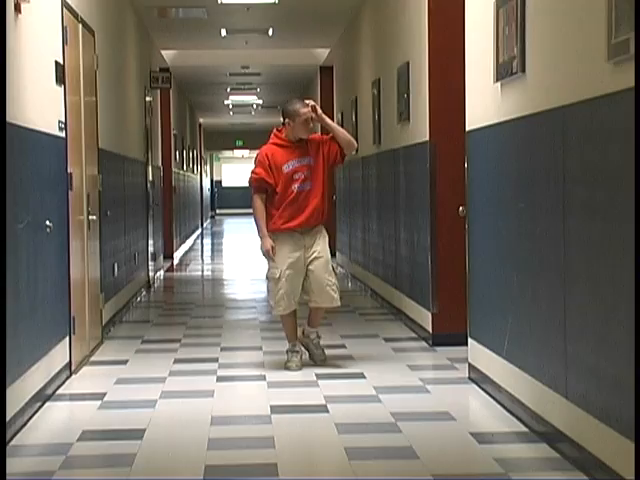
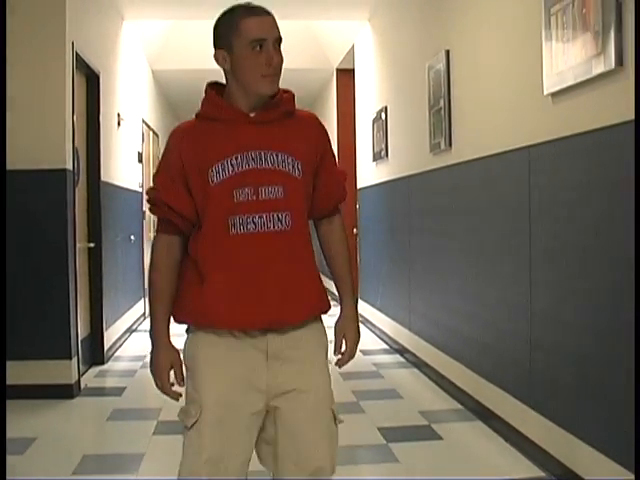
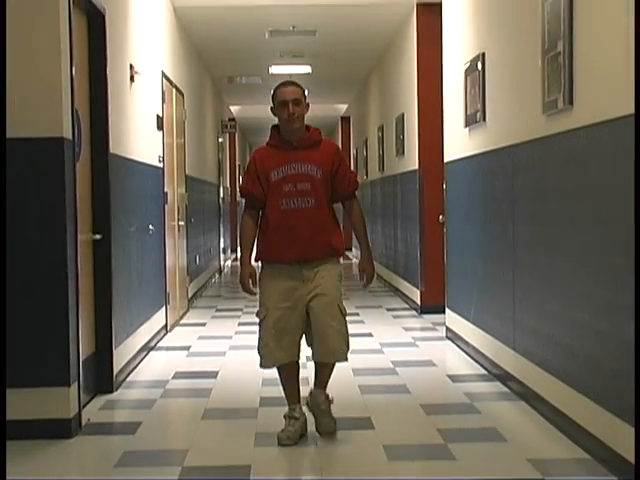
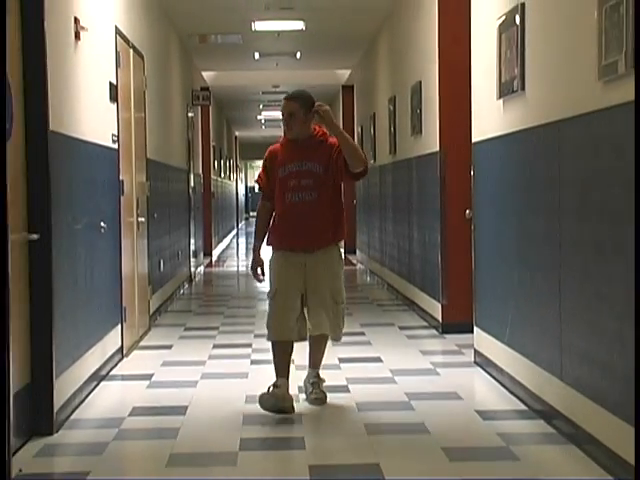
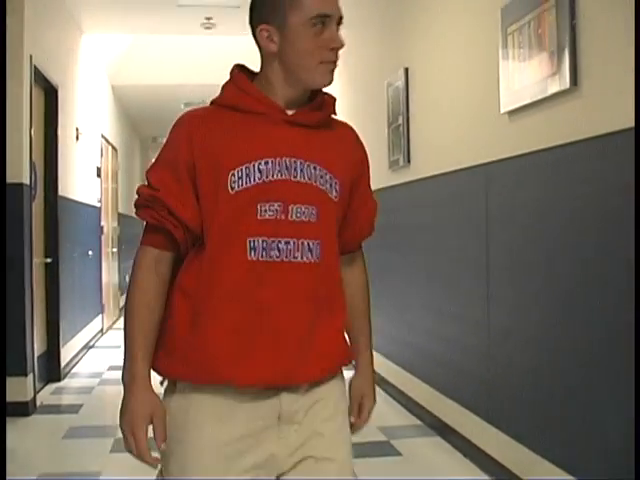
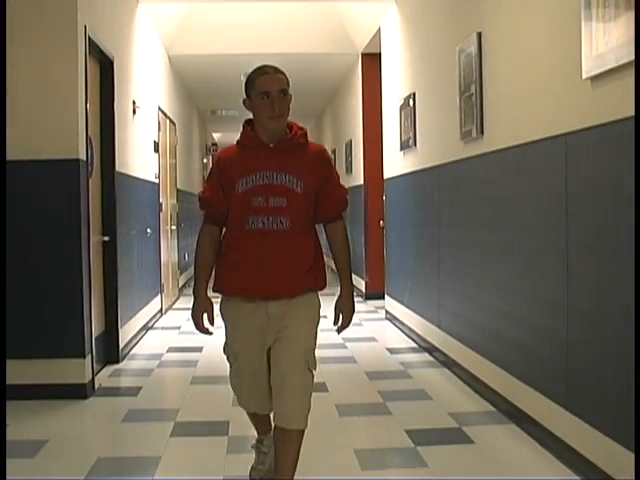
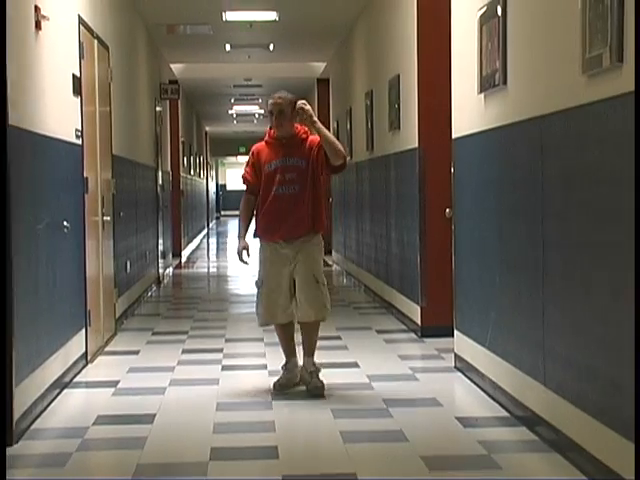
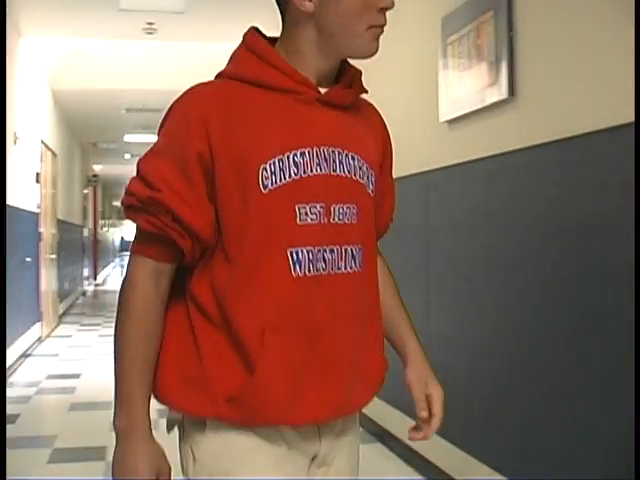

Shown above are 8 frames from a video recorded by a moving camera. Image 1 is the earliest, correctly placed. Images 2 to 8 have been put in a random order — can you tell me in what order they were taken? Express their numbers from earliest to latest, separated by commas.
7, 4, 3, 6, 2, 5, 8
